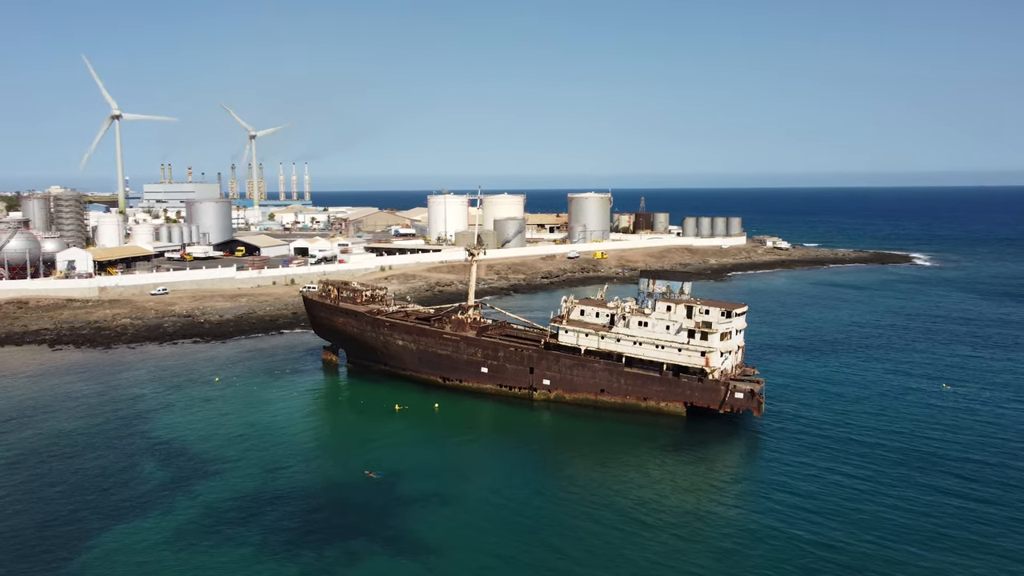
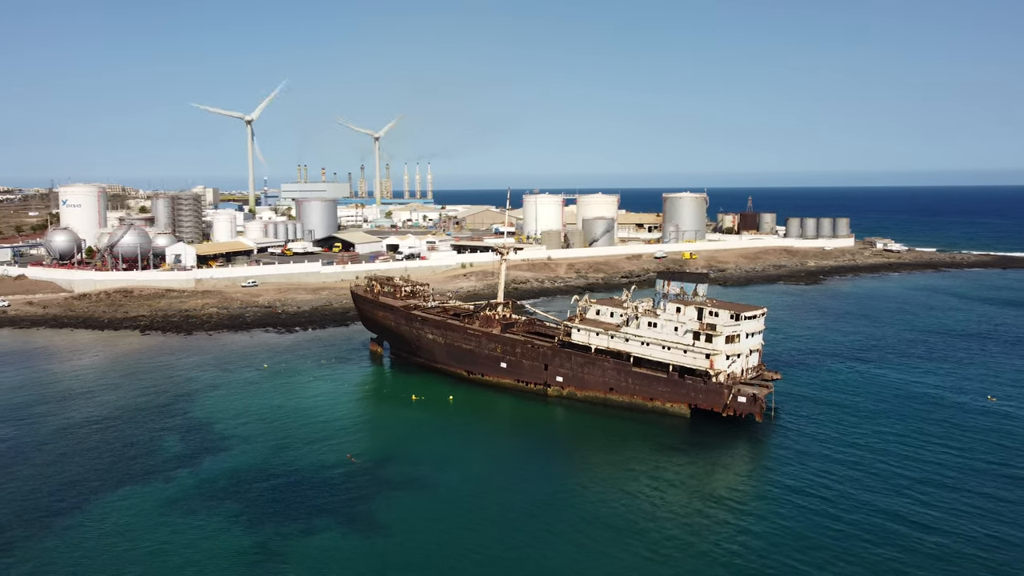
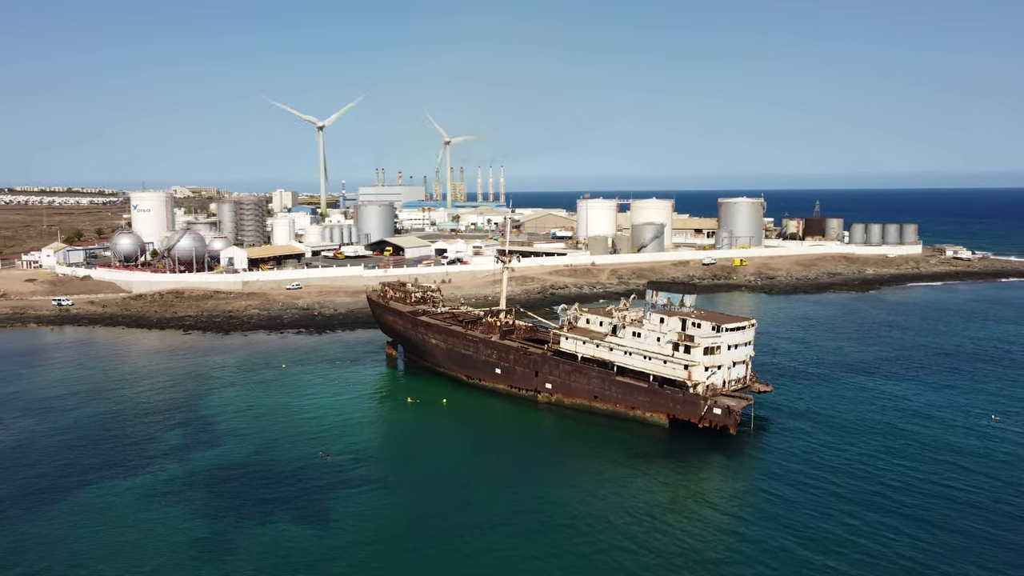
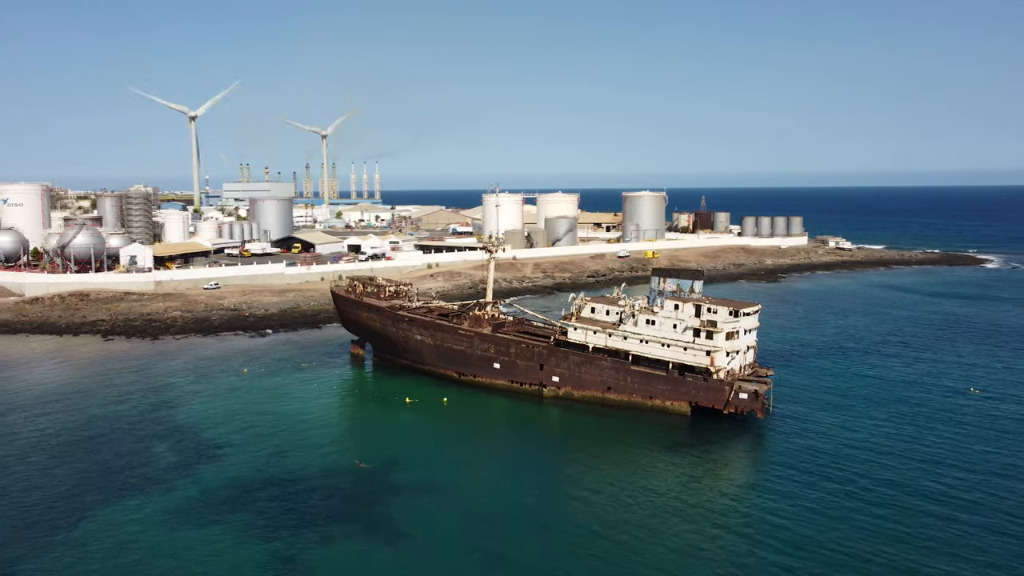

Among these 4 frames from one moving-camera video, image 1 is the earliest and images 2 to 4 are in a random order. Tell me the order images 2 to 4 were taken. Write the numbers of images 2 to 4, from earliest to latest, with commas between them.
4, 2, 3
